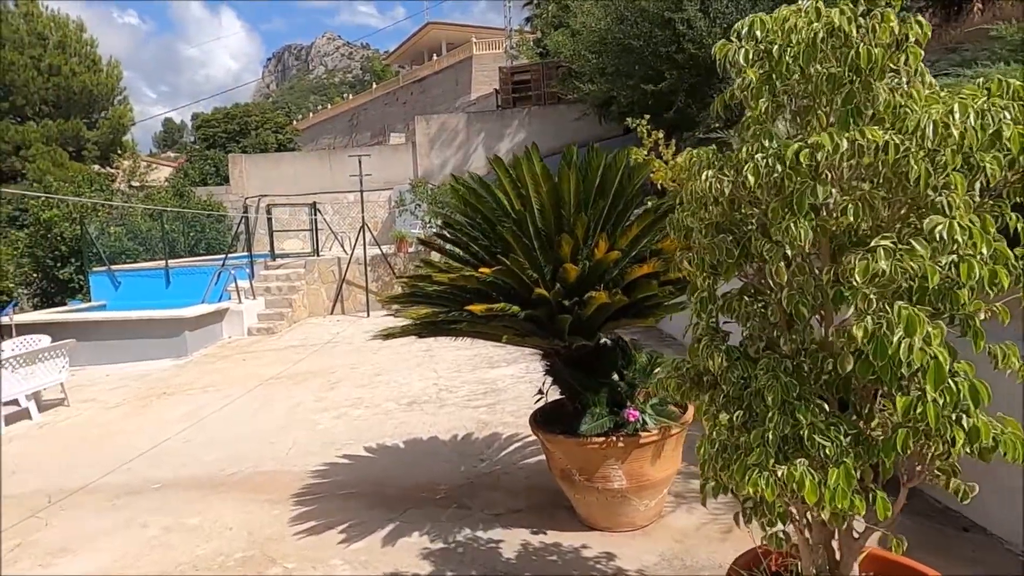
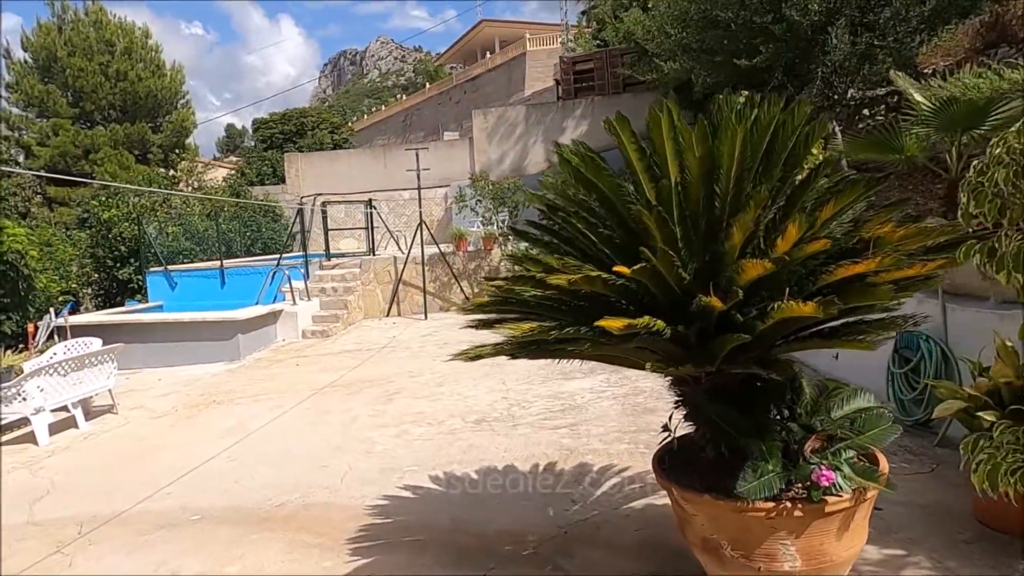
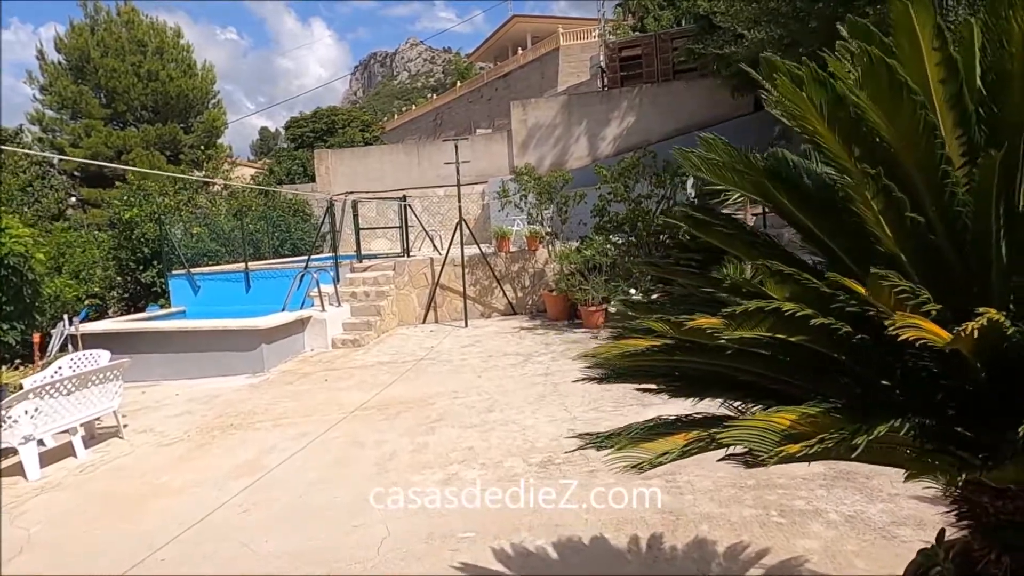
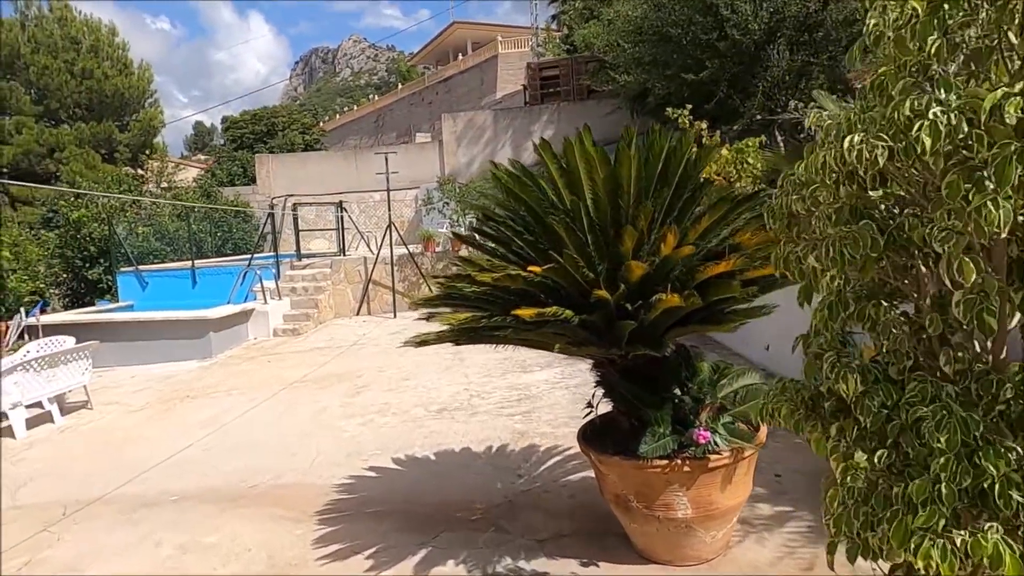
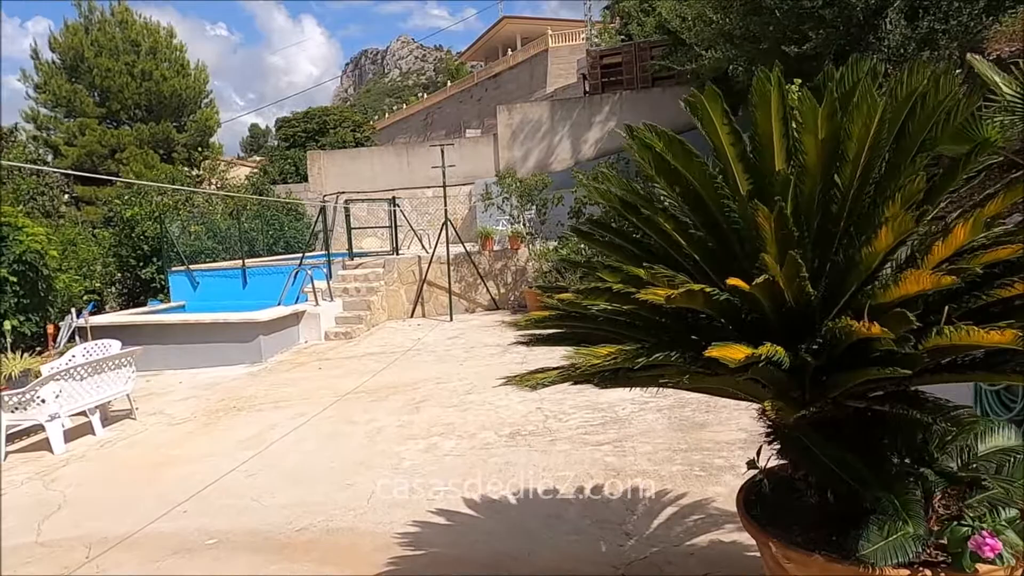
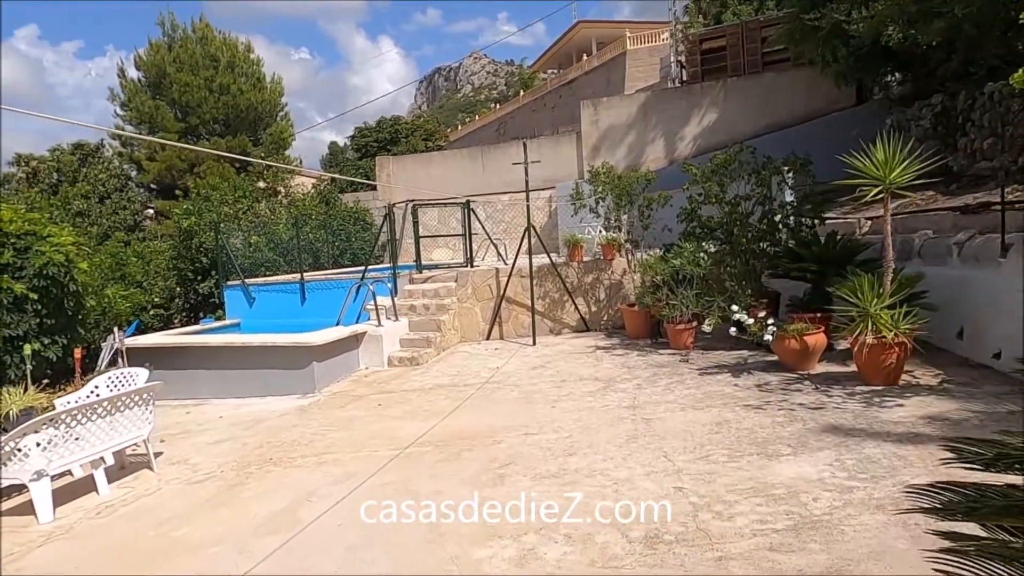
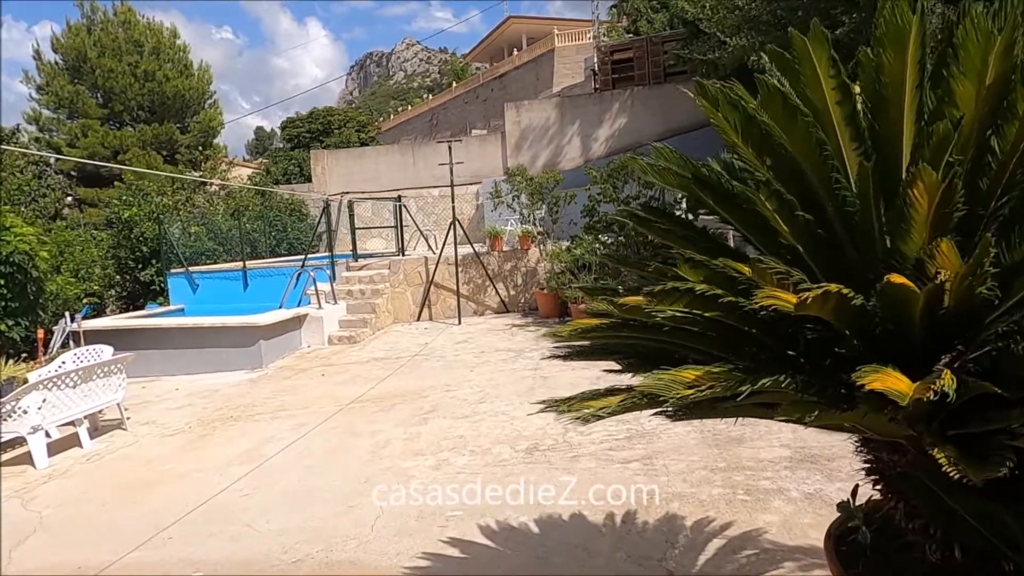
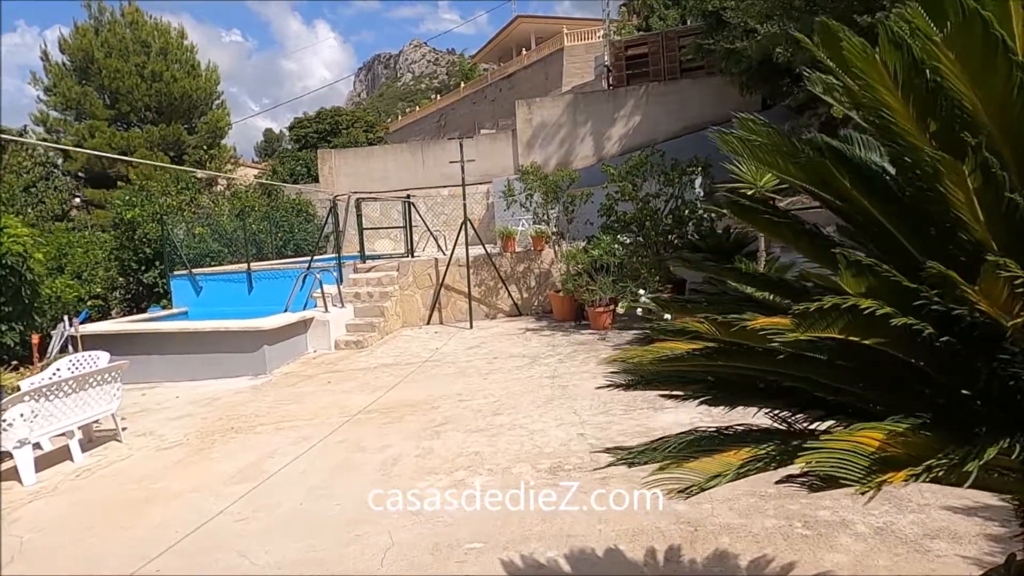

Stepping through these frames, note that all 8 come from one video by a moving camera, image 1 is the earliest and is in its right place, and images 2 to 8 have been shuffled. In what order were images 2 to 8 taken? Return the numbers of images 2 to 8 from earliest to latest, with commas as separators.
4, 2, 5, 7, 3, 8, 6
